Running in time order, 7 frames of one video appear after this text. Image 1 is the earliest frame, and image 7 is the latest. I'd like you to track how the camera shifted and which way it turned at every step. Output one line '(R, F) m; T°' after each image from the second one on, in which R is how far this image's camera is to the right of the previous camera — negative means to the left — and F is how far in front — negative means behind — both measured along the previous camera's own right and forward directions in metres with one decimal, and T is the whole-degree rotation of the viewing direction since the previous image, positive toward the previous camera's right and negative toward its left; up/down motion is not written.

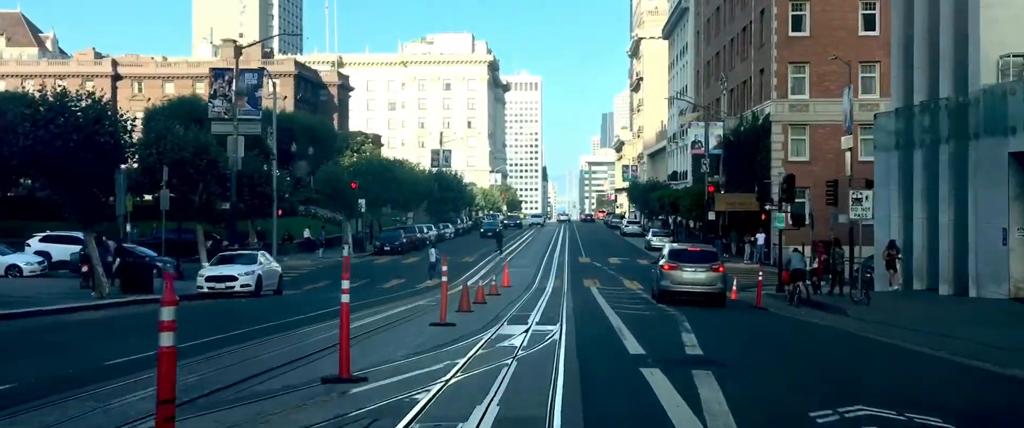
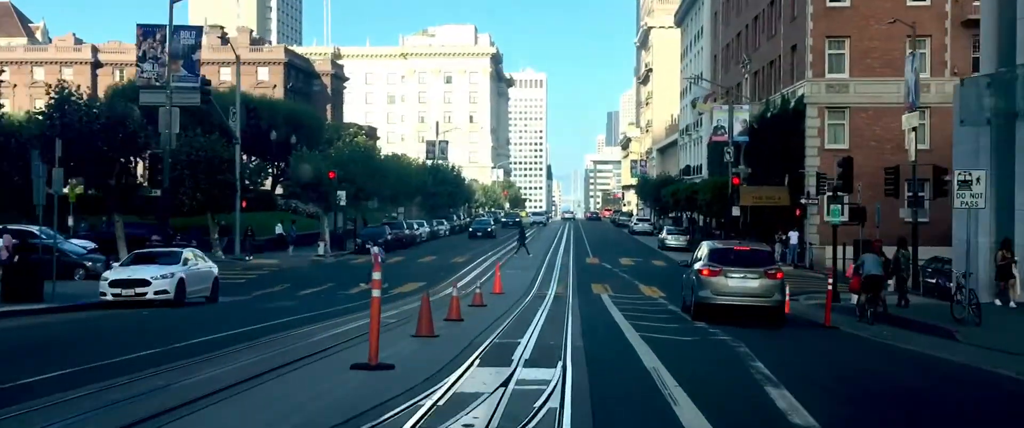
(+0.3, +6.4) m; 0°
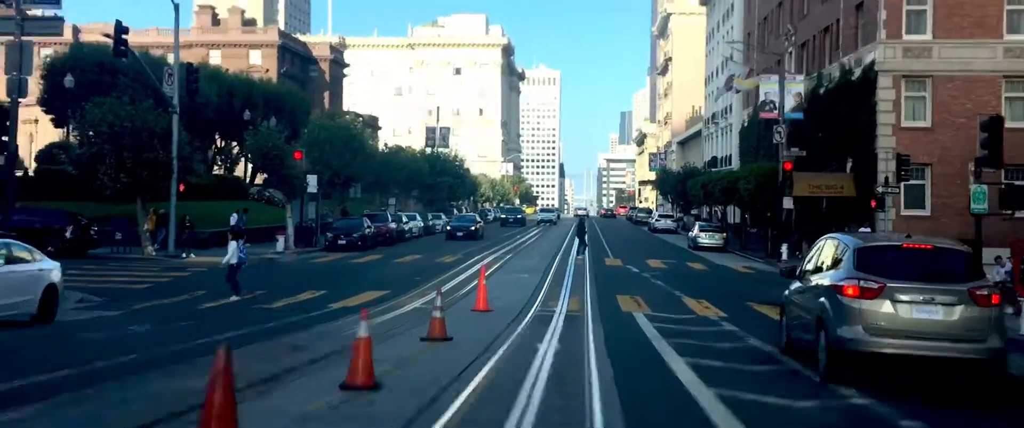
(+0.3, +8.9) m; -1°
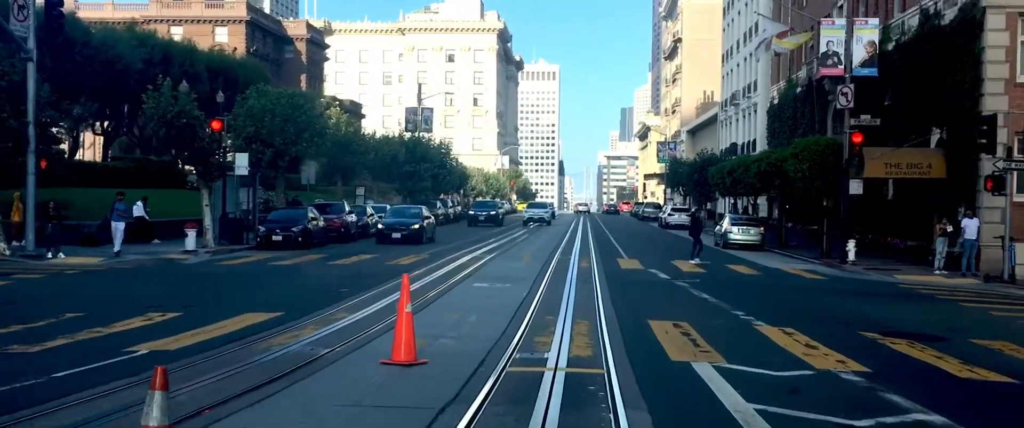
(+0.5, +9.4) m; 0°
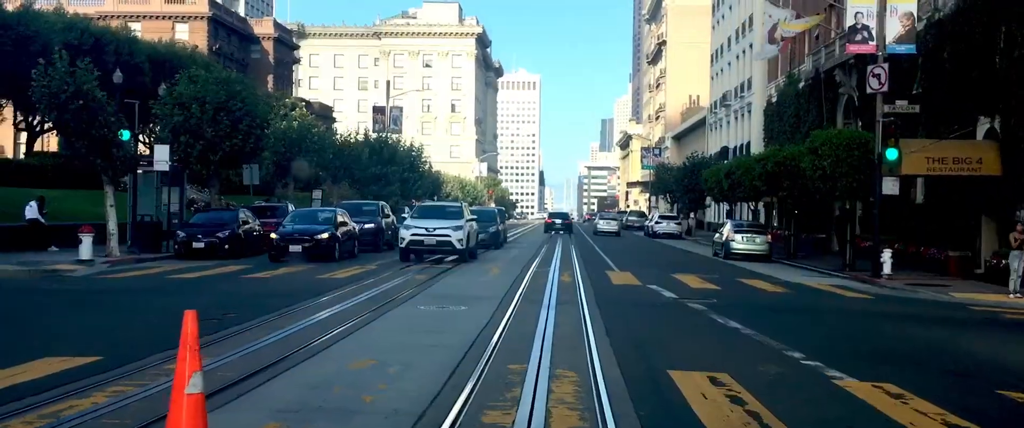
(+0.3, +5.2) m; +1°
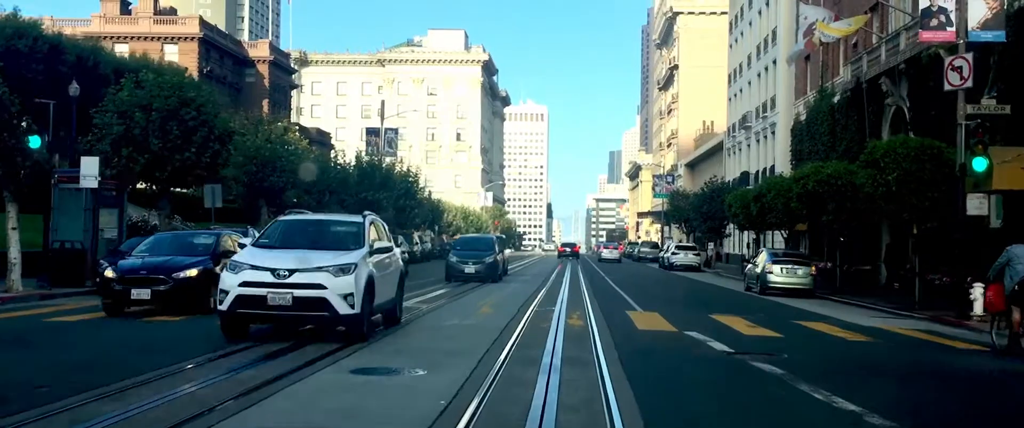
(+0.2, +5.0) m; 0°
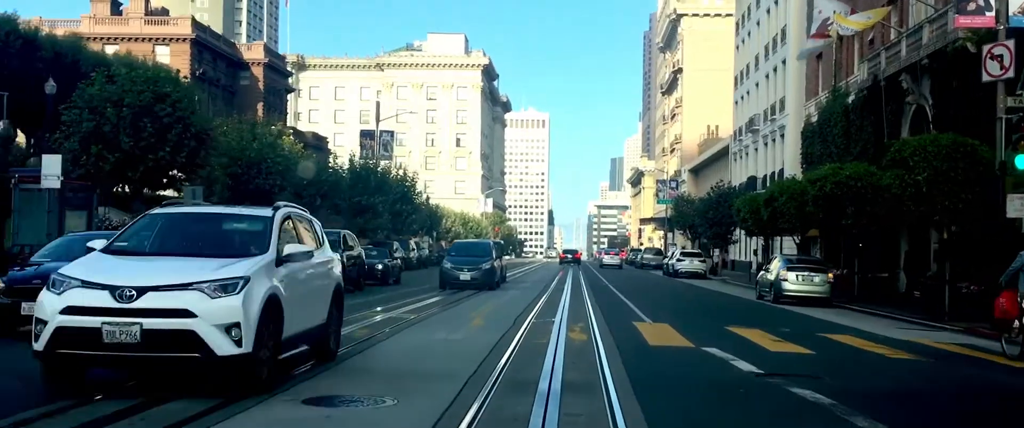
(+0.1, +1.9) m; 0°
